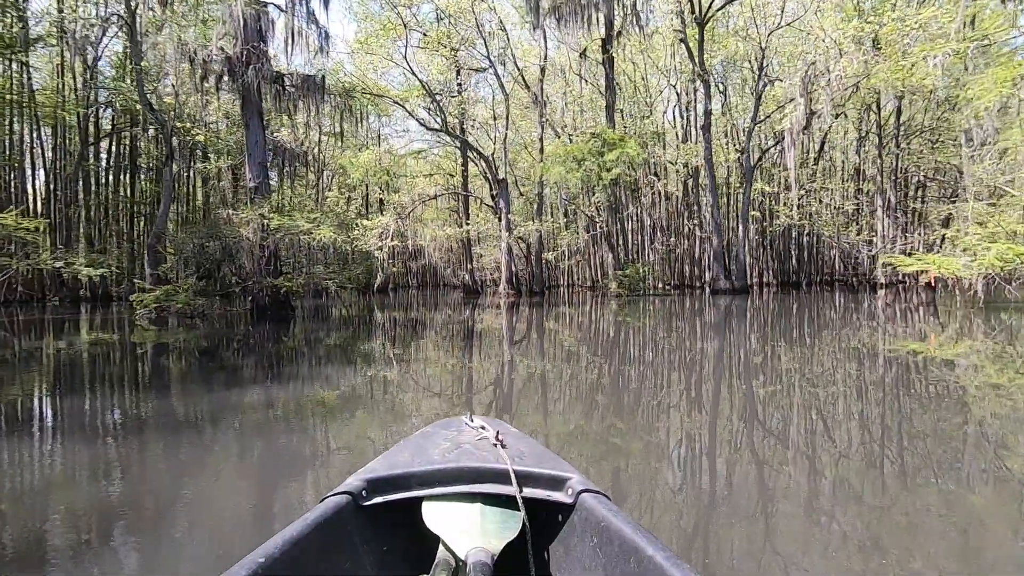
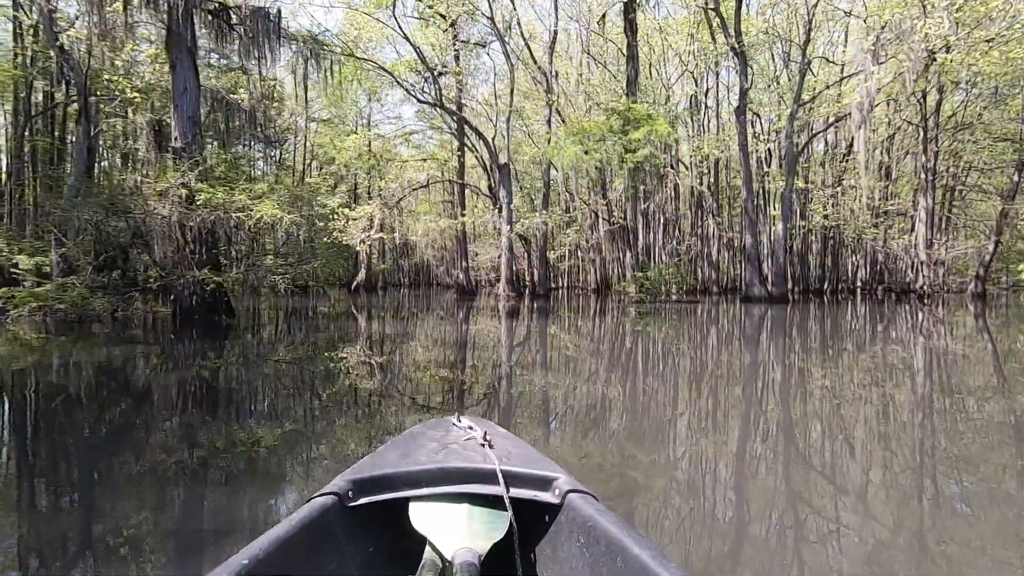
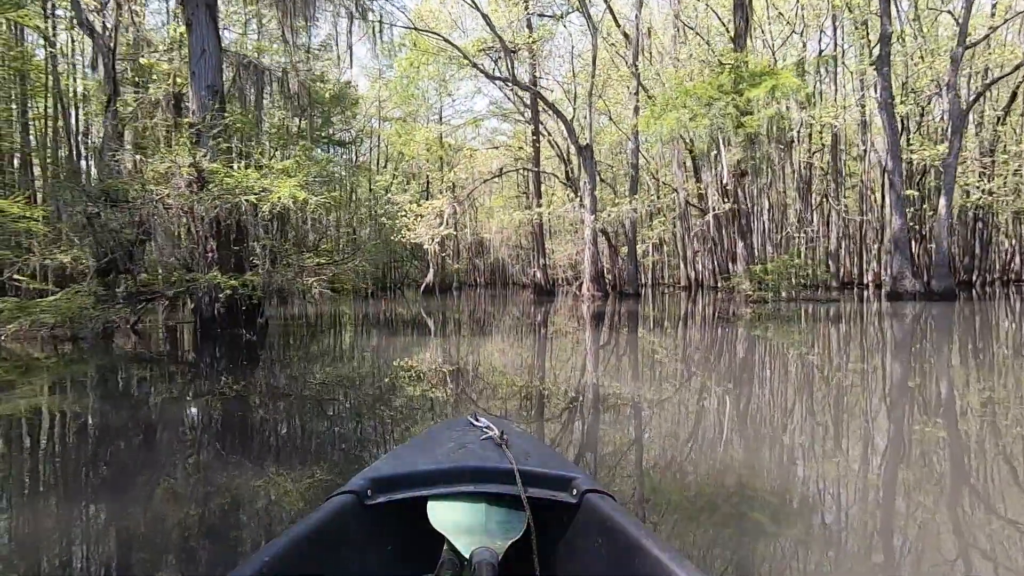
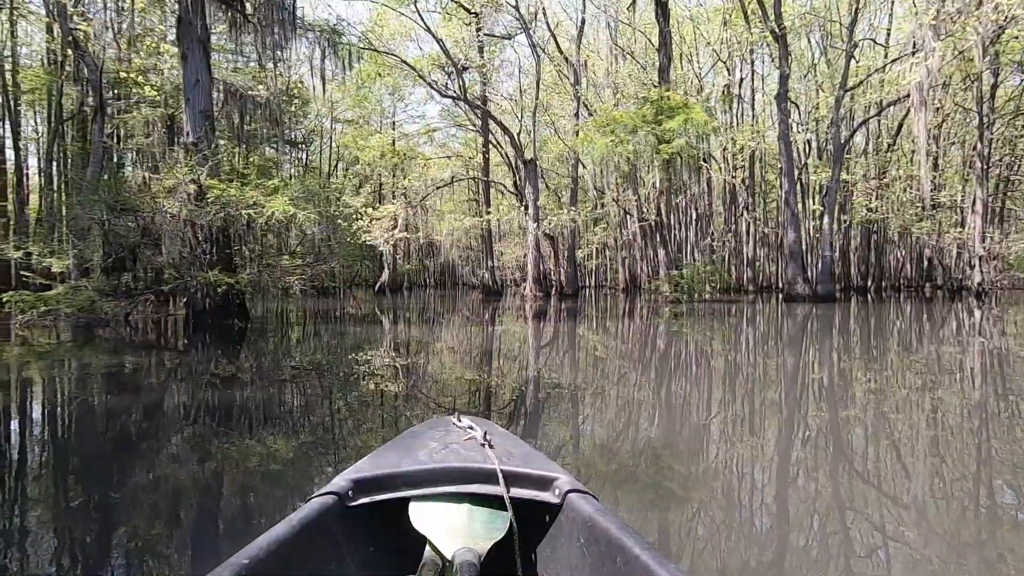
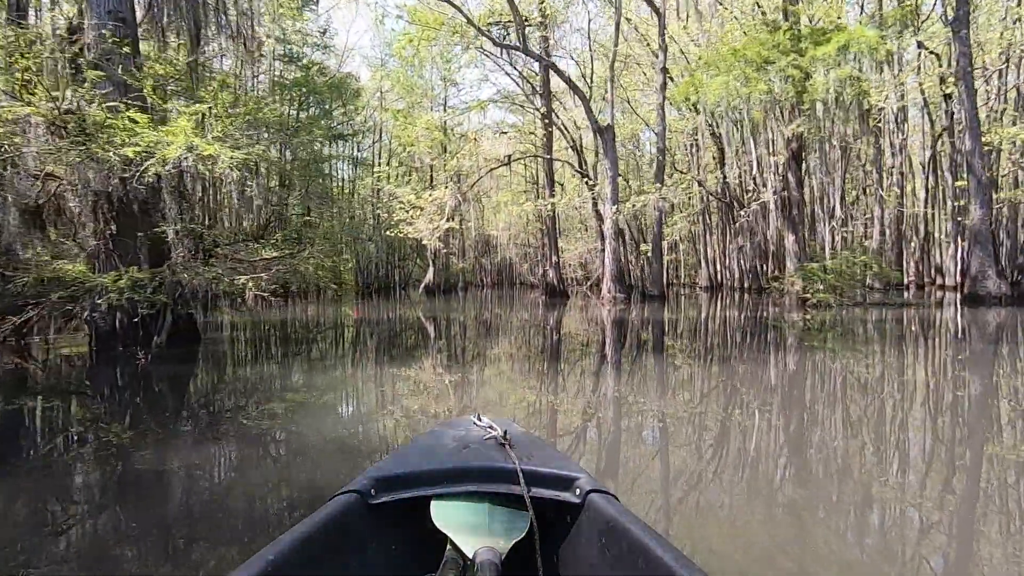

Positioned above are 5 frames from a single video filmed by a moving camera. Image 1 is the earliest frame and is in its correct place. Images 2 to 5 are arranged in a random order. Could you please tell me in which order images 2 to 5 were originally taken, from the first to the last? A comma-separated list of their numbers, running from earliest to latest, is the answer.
2, 4, 3, 5
